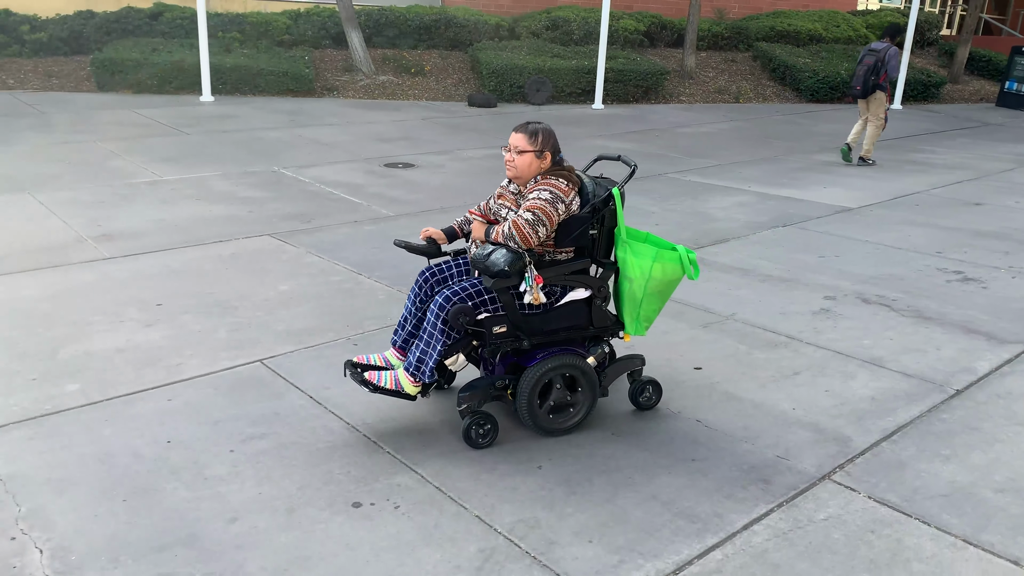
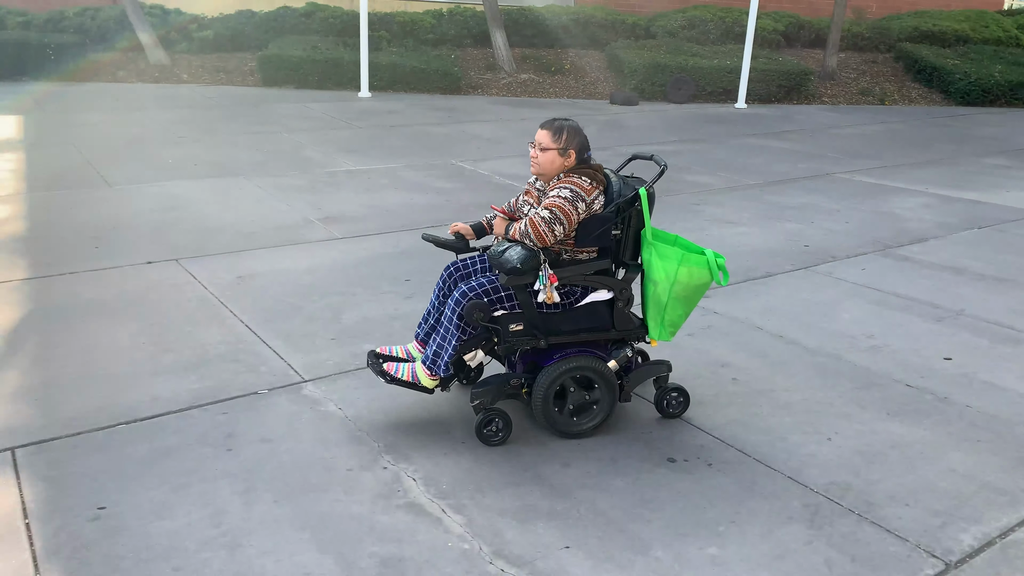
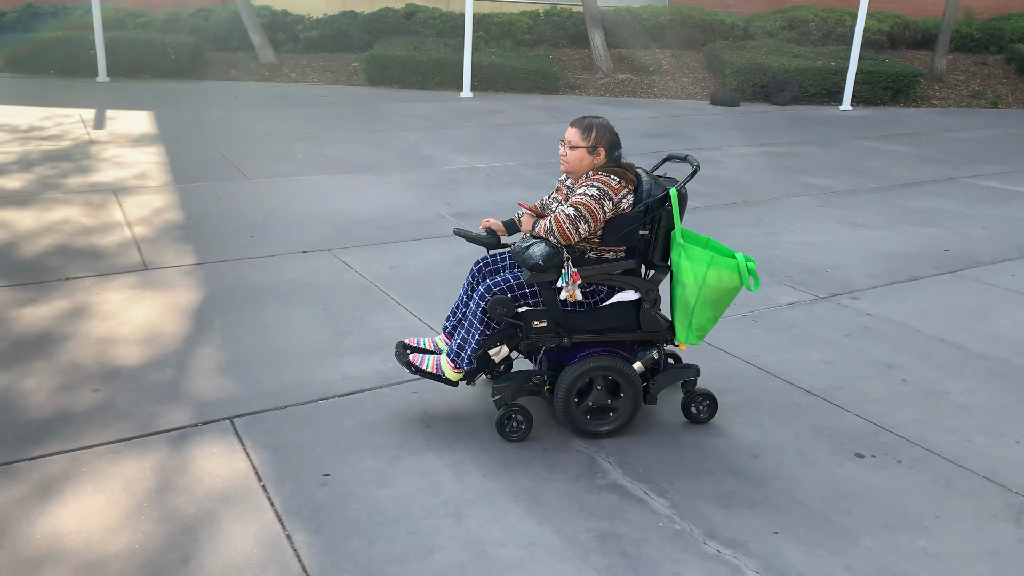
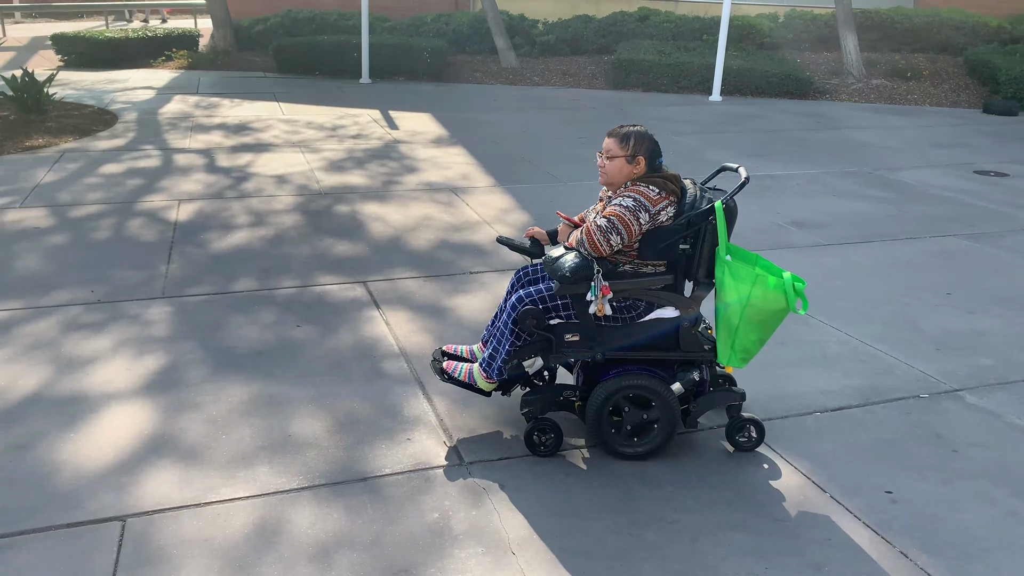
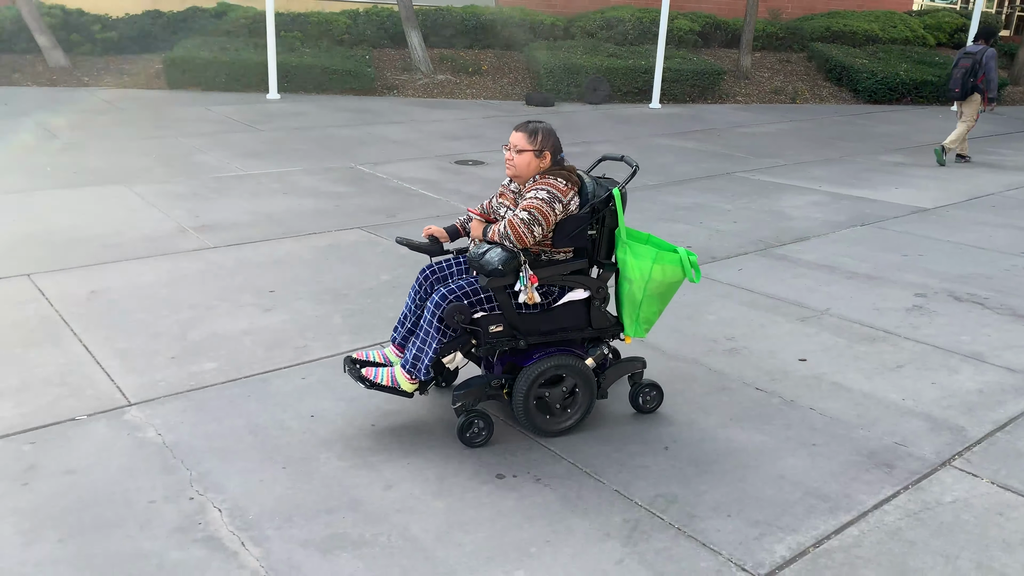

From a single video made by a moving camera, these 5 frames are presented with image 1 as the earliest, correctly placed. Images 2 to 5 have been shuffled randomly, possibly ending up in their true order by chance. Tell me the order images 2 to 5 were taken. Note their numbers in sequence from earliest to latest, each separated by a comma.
5, 2, 3, 4
